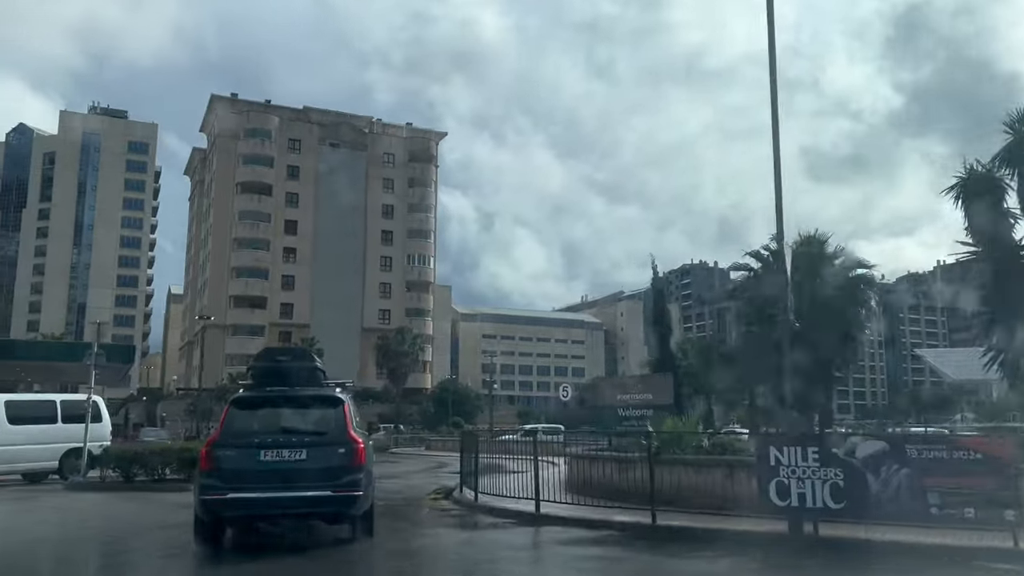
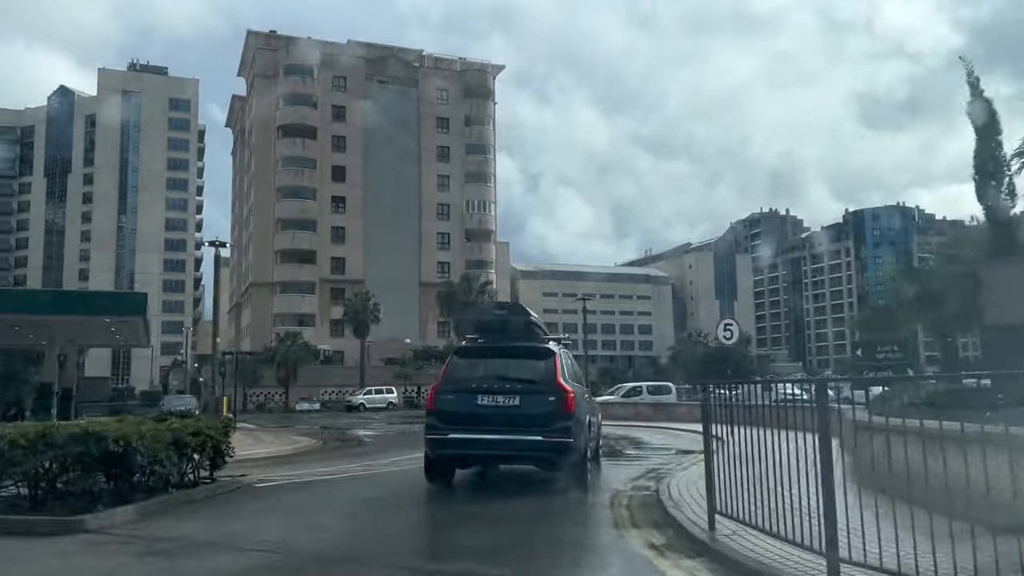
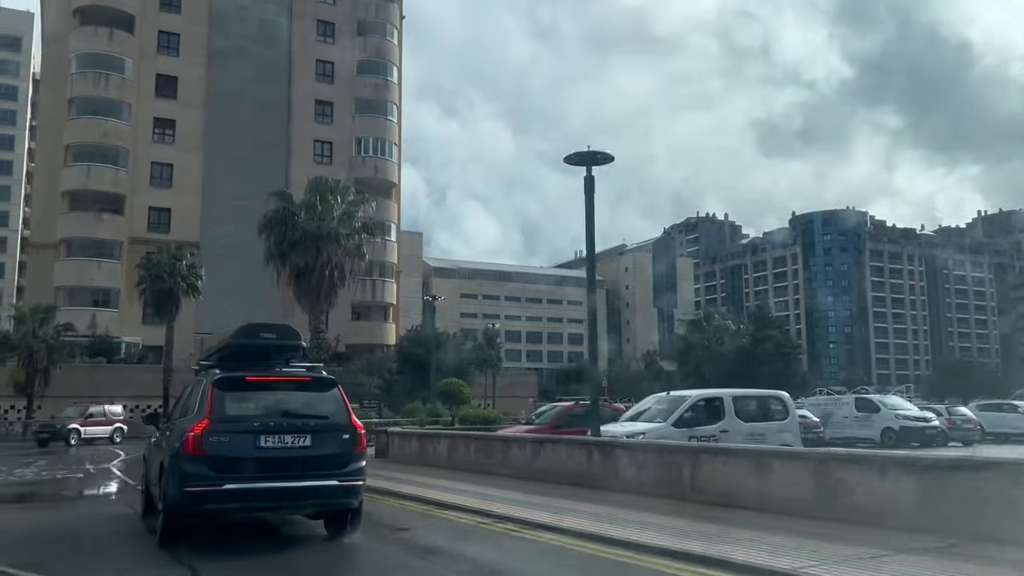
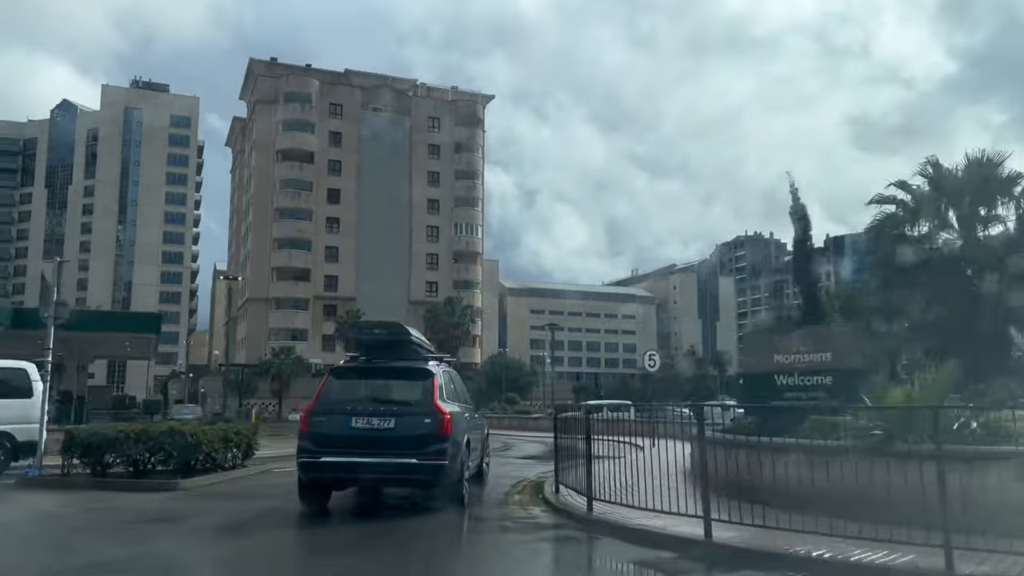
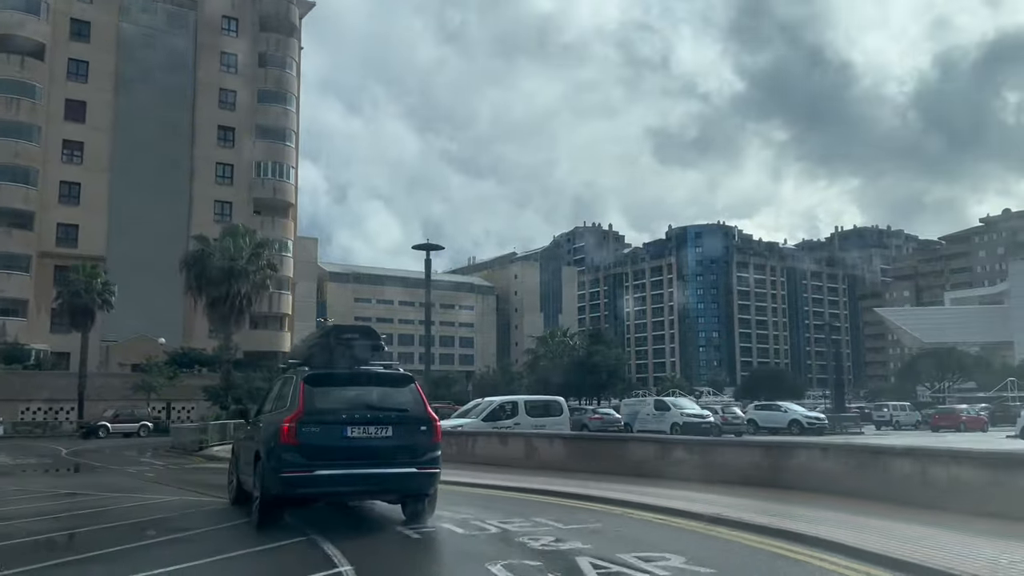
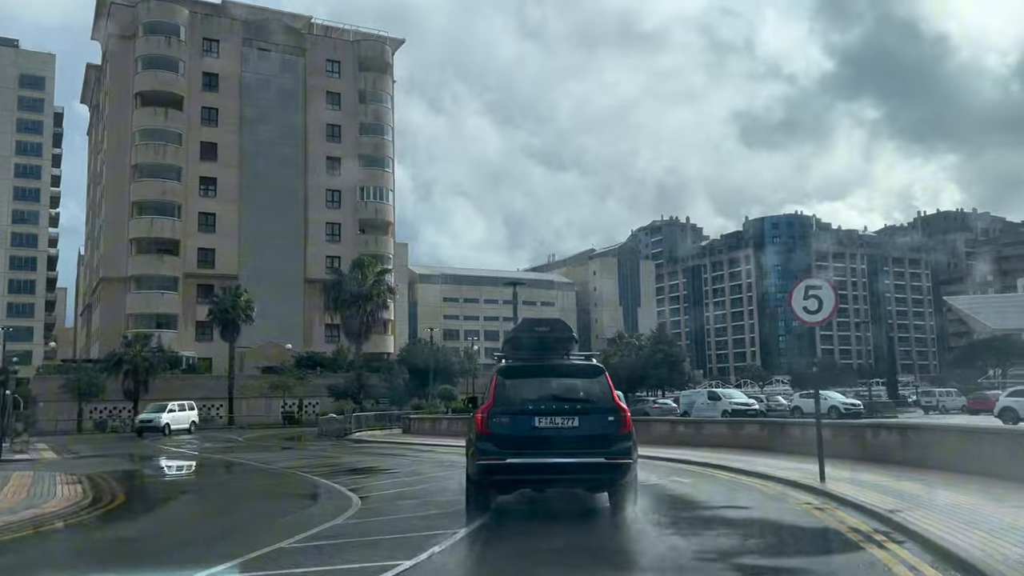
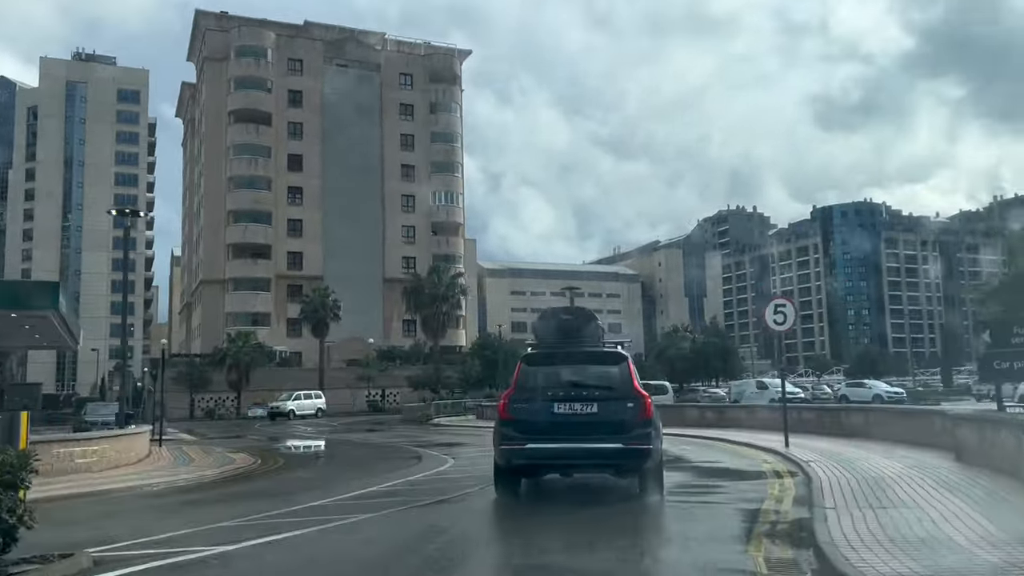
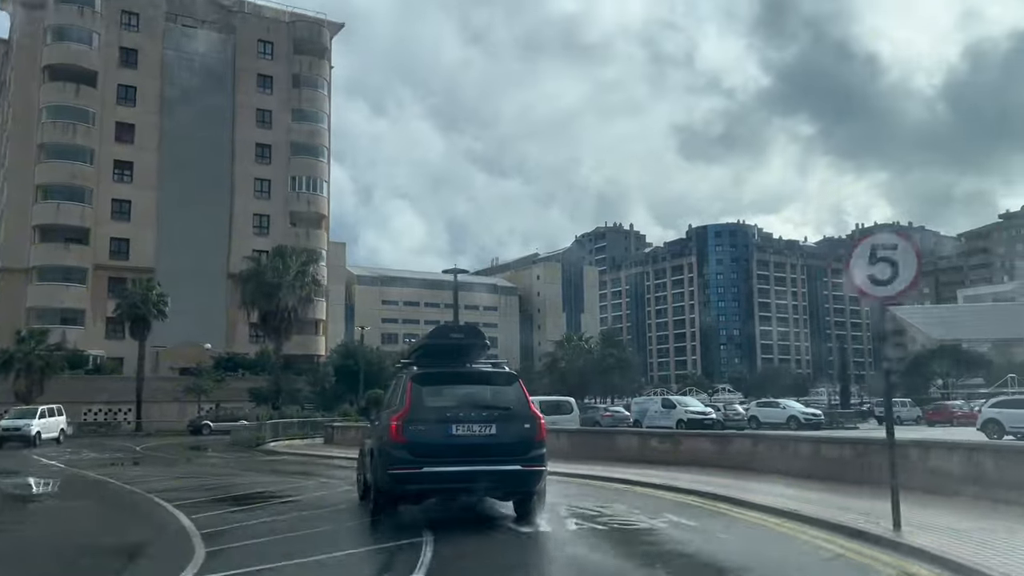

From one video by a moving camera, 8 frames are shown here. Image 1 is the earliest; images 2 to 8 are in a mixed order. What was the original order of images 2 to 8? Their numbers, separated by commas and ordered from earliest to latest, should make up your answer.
4, 2, 7, 6, 8, 5, 3
